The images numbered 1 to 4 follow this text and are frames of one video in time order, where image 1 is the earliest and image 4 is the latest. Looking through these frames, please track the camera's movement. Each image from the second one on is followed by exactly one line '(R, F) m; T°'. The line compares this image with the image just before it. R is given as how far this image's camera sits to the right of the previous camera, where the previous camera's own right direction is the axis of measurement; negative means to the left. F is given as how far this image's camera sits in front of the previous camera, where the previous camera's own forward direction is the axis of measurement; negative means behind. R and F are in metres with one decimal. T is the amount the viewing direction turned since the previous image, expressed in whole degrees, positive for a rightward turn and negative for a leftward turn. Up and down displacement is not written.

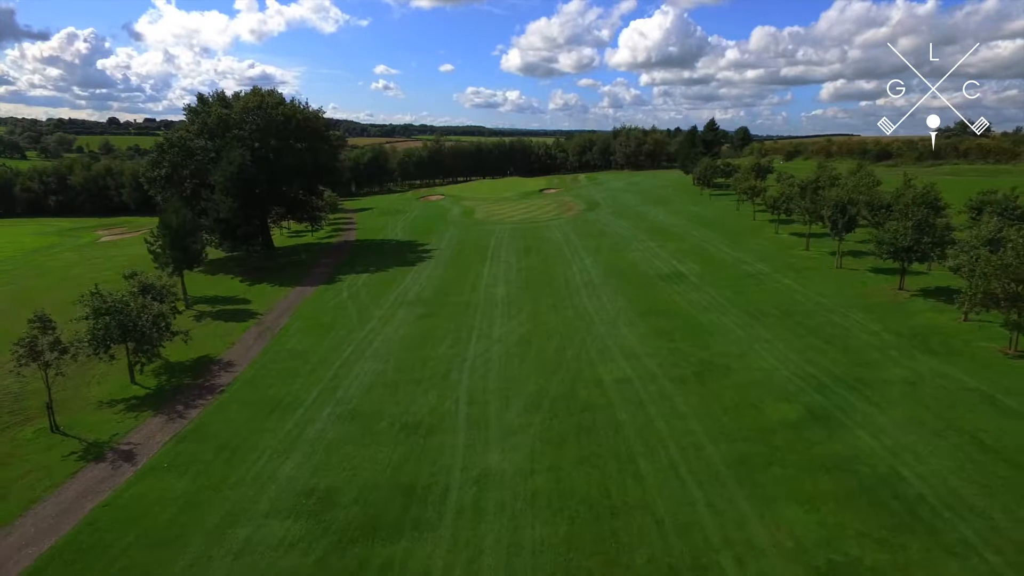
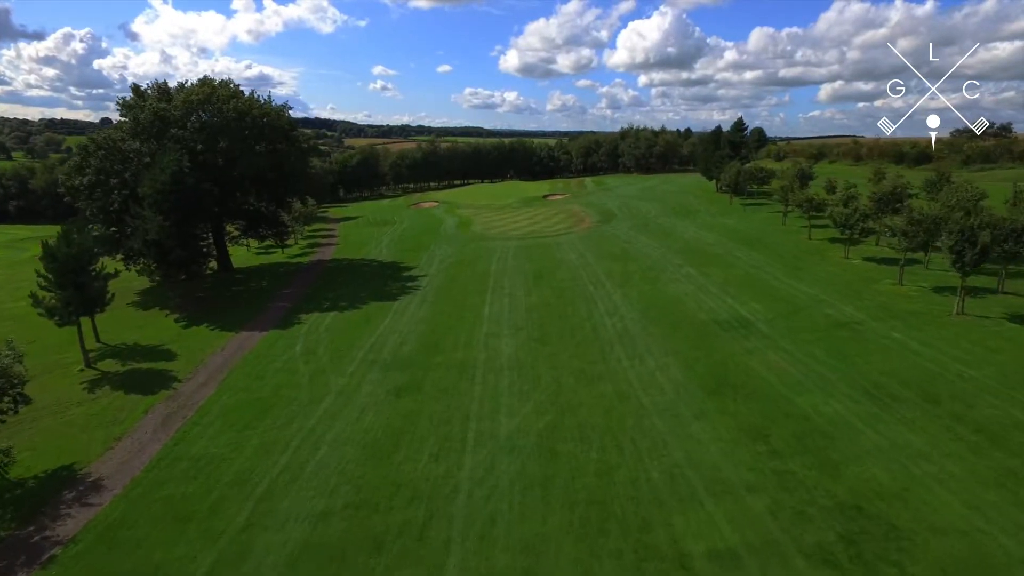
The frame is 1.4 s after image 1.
(-0.4, +9.1) m; 0°
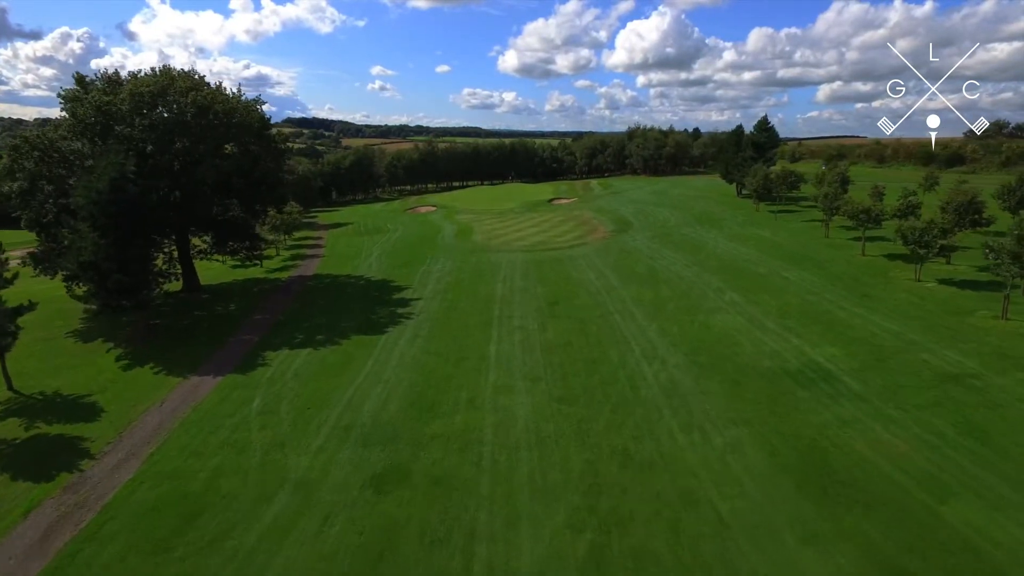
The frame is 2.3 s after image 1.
(-0.5, +5.9) m; 0°
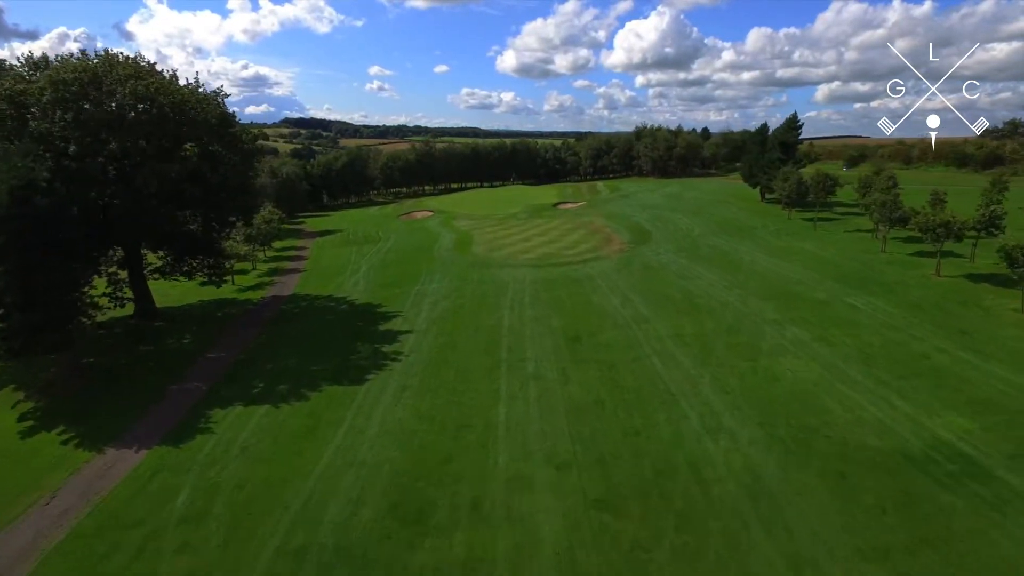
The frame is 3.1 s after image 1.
(-0.5, +6.0) m; 0°
